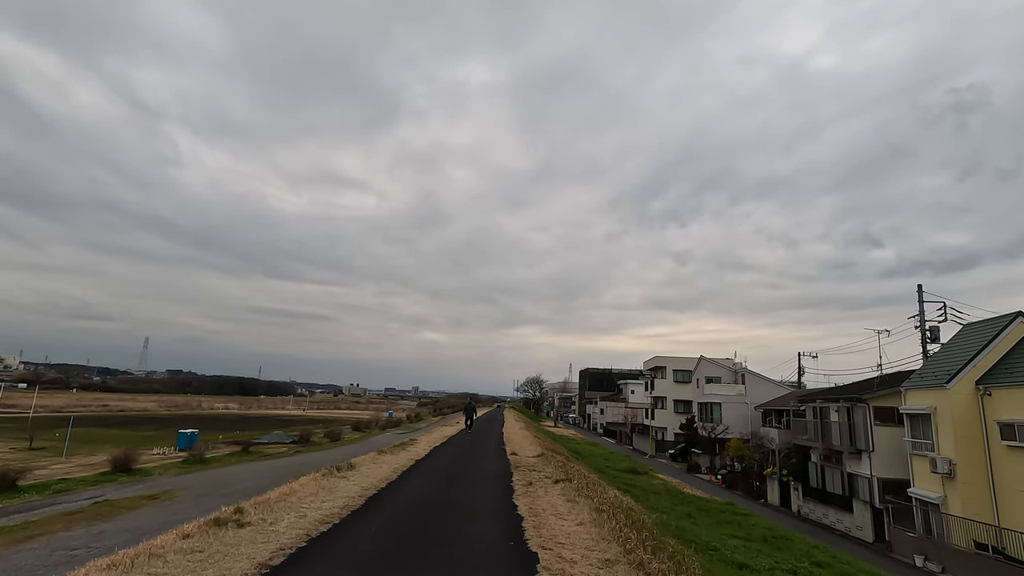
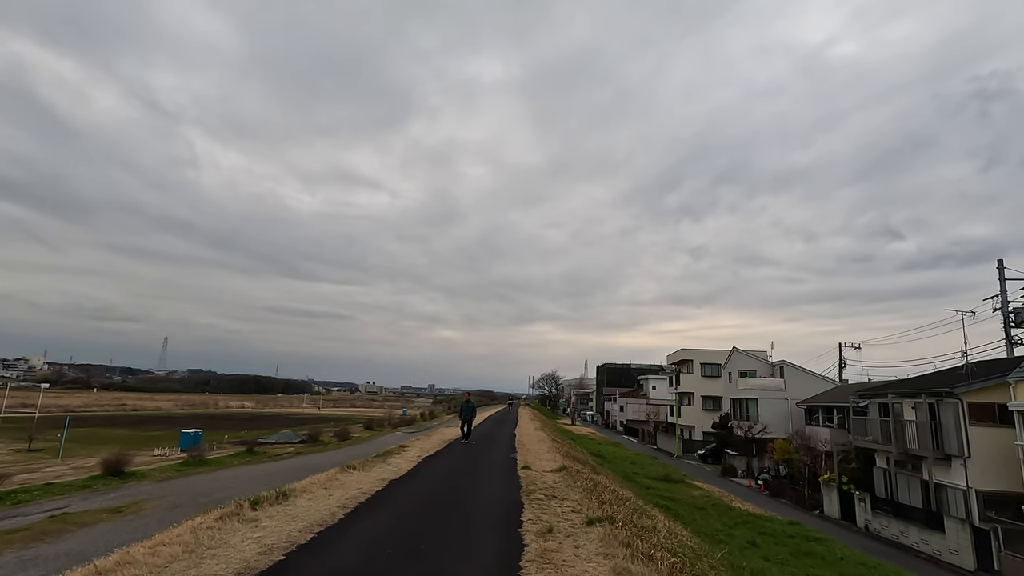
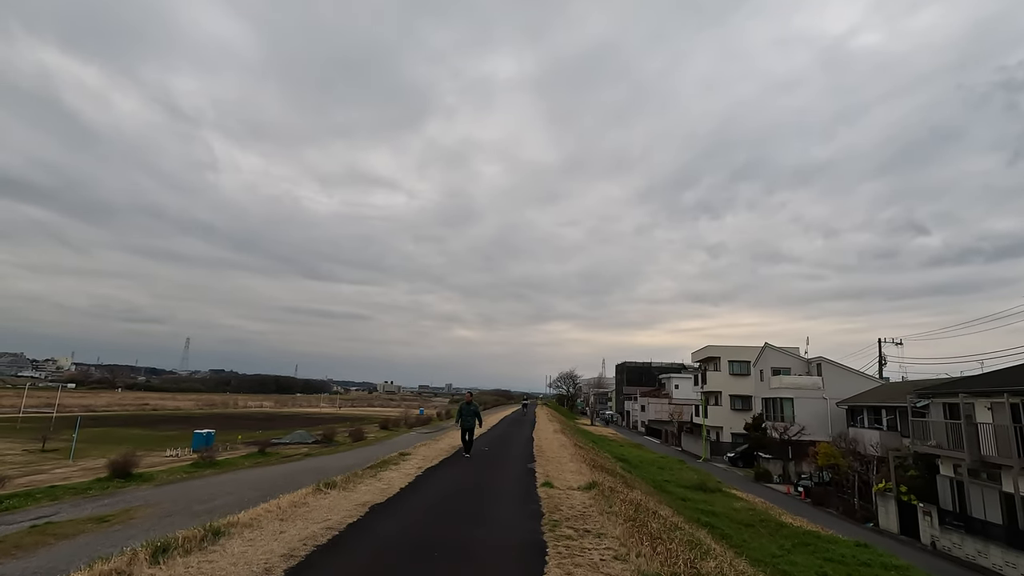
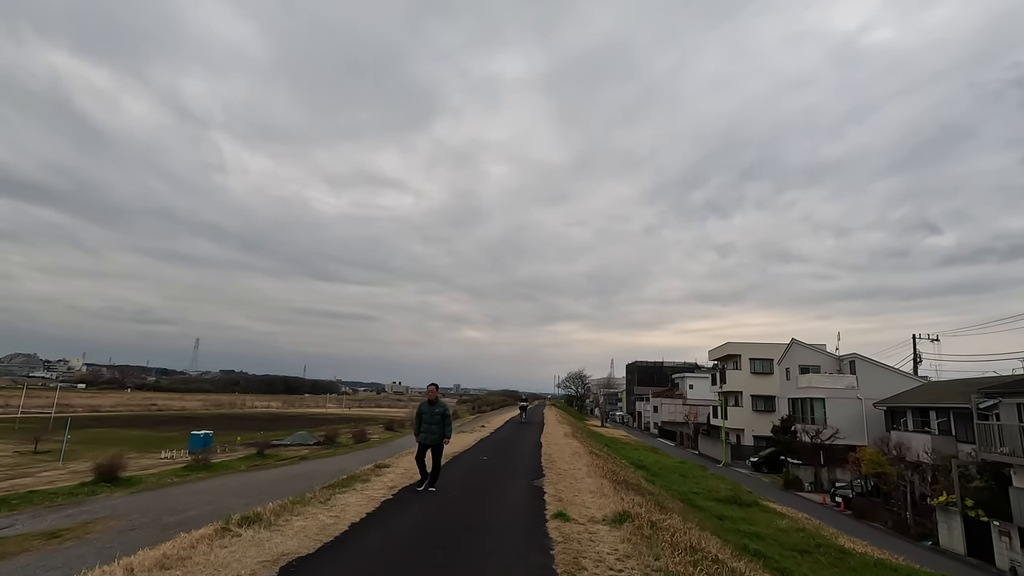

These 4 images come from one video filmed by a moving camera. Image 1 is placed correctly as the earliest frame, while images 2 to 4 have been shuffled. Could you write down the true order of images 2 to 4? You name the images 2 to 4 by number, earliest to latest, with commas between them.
2, 3, 4
